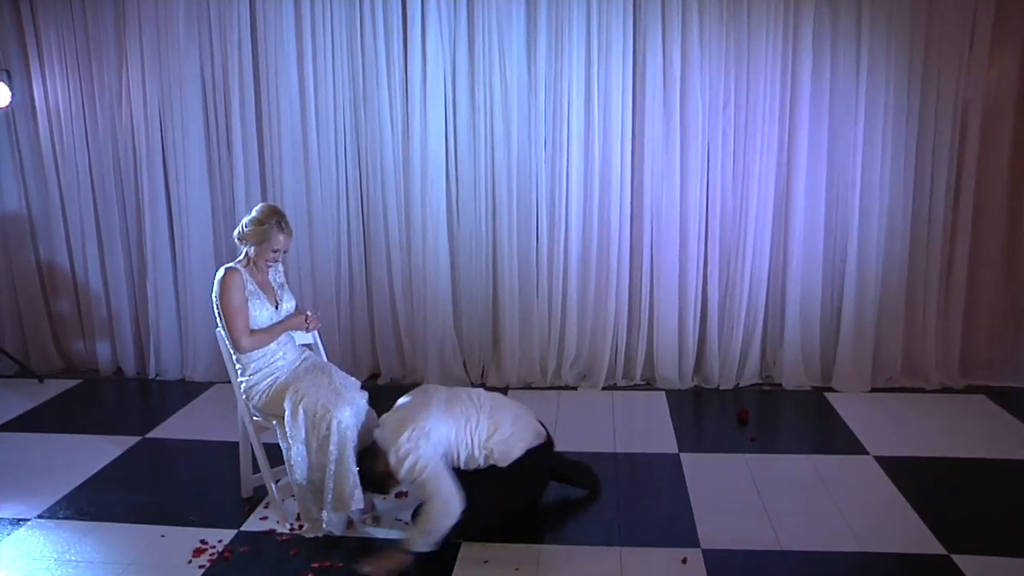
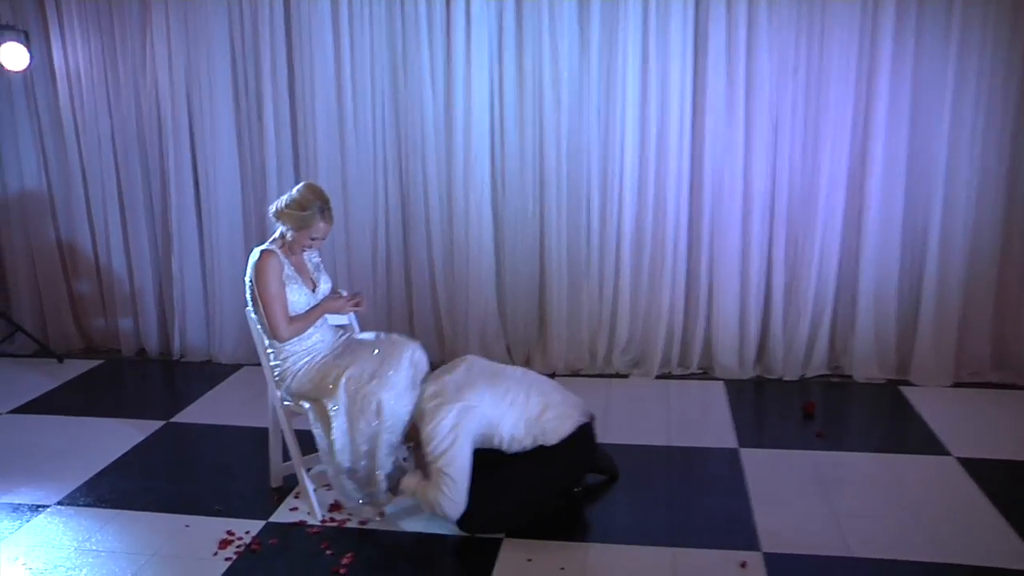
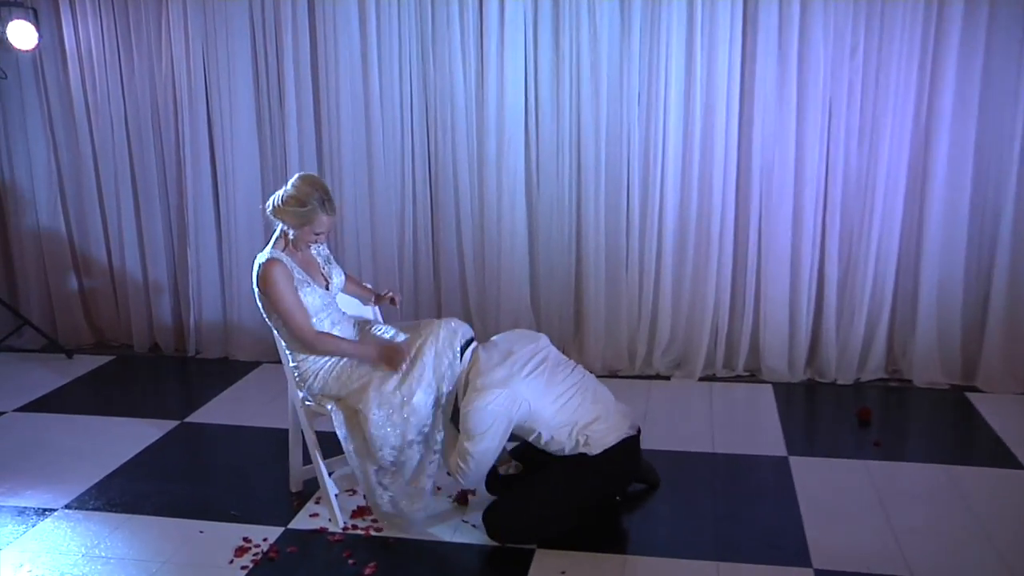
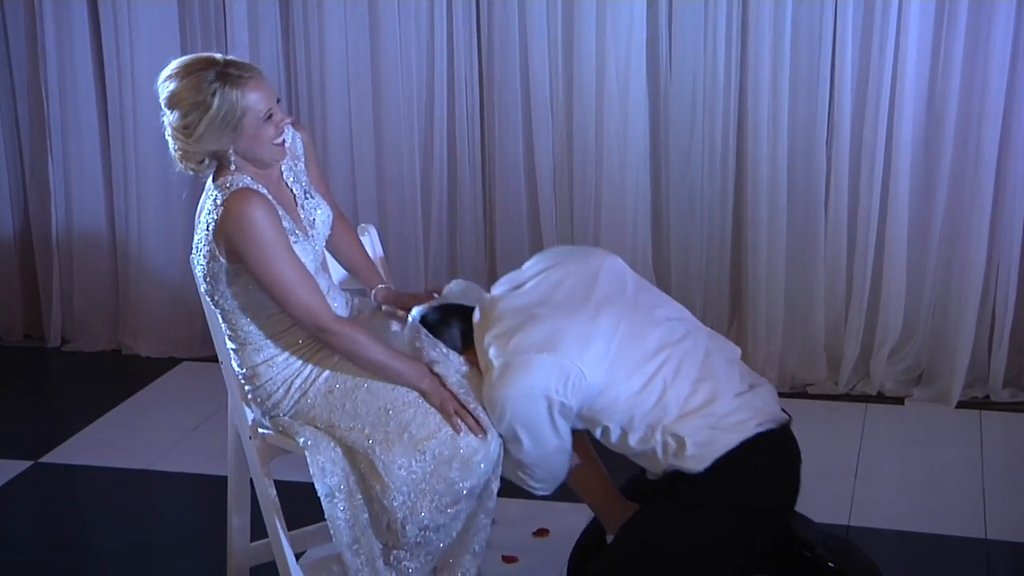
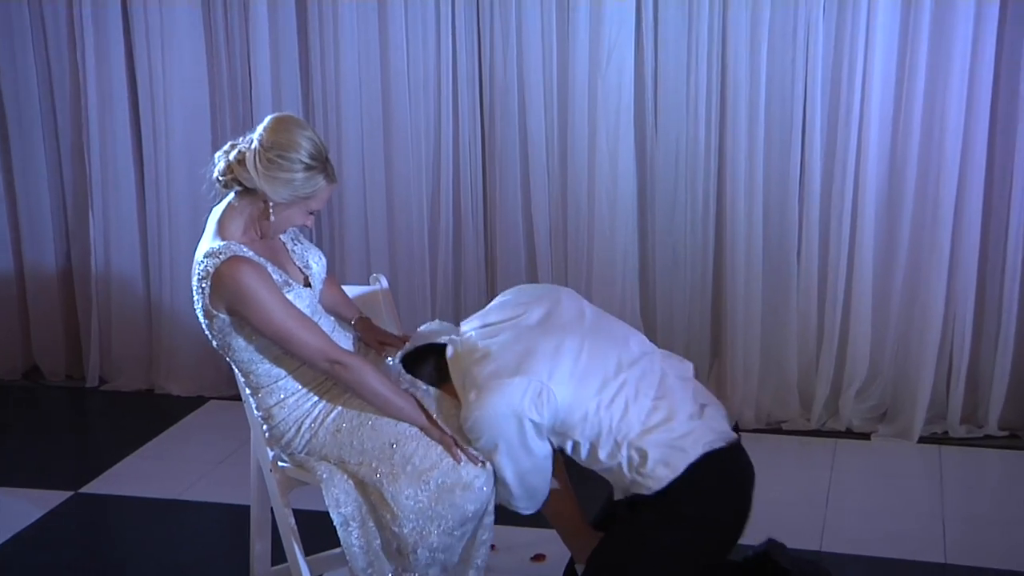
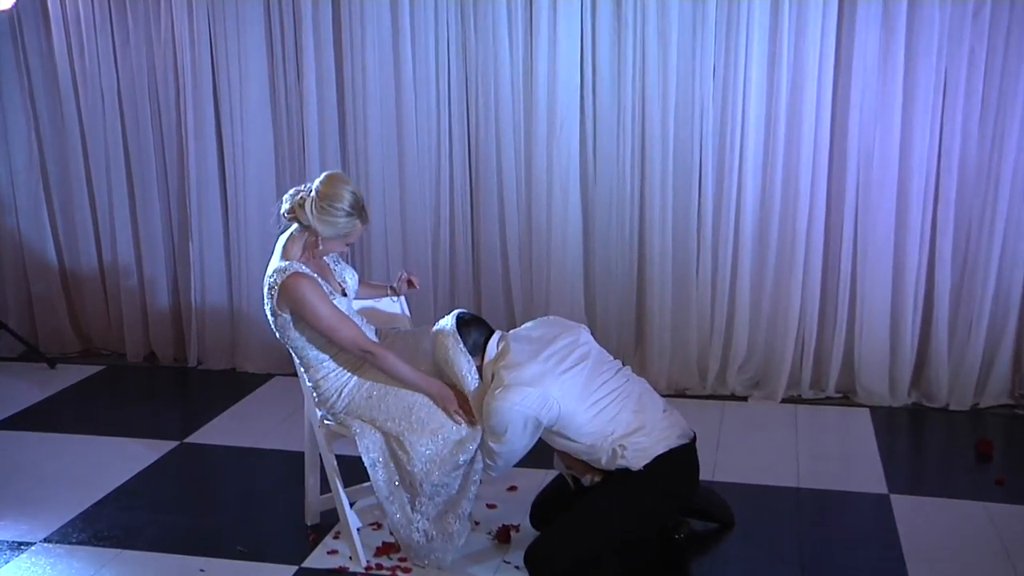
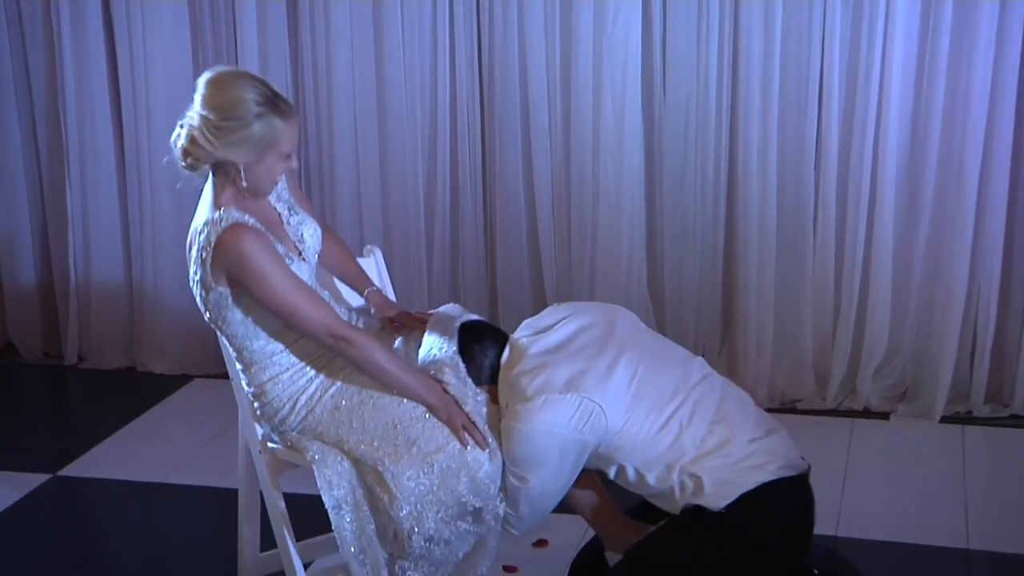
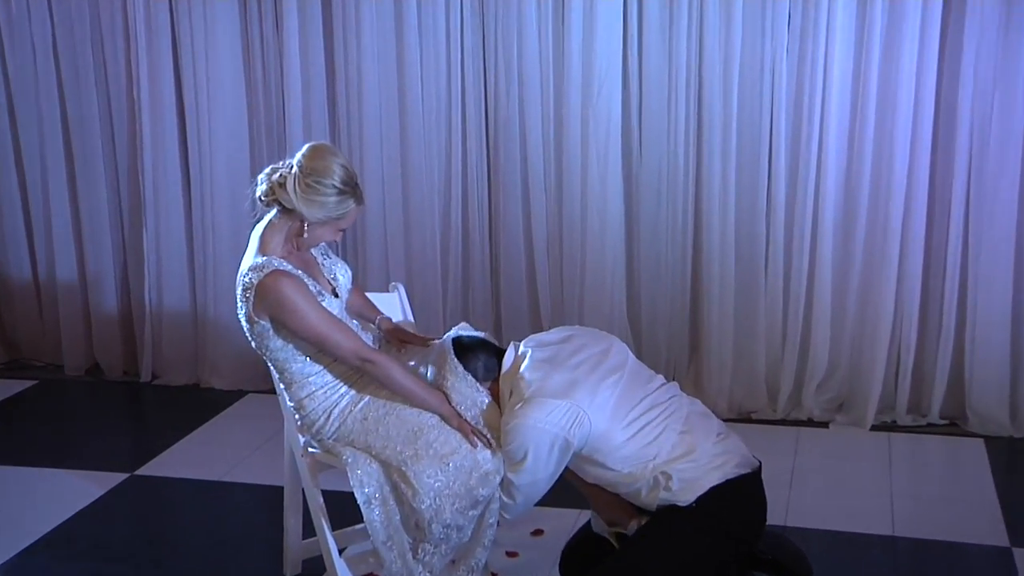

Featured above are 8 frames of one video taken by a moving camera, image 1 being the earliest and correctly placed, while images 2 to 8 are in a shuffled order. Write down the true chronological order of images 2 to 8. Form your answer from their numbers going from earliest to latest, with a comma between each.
2, 3, 6, 8, 5, 7, 4
